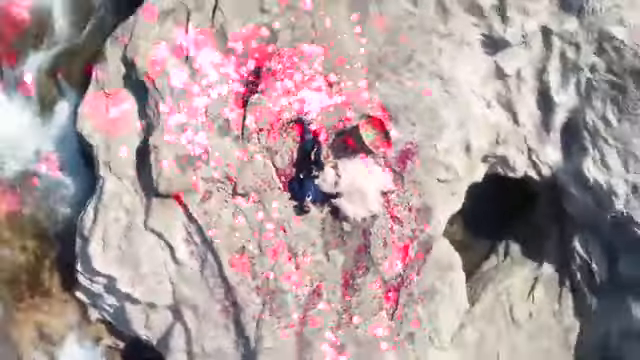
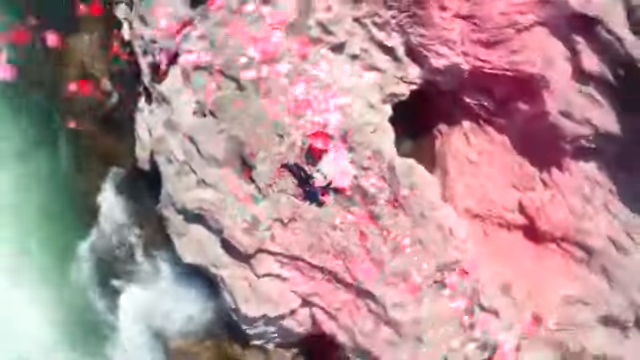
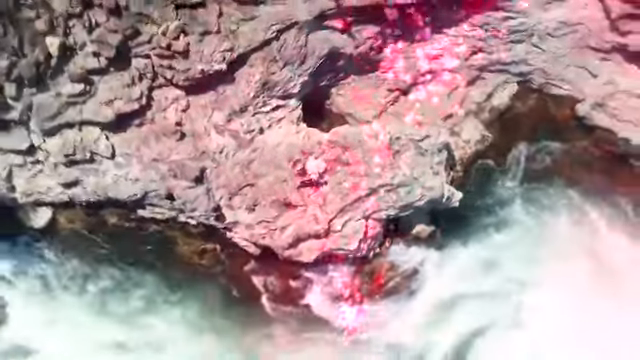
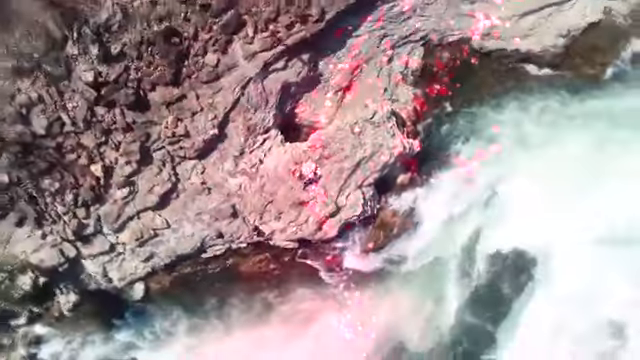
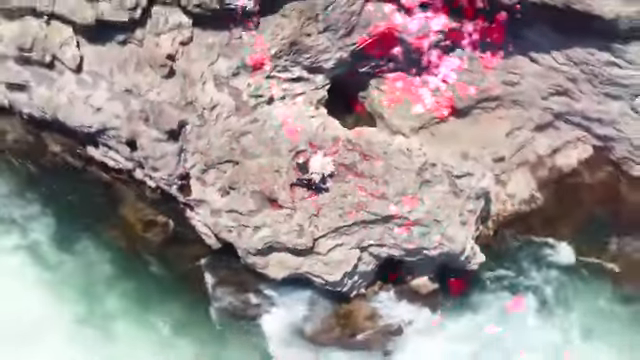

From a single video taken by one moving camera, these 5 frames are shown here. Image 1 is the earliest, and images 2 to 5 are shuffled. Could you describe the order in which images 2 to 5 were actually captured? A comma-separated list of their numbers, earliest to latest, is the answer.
2, 5, 3, 4
